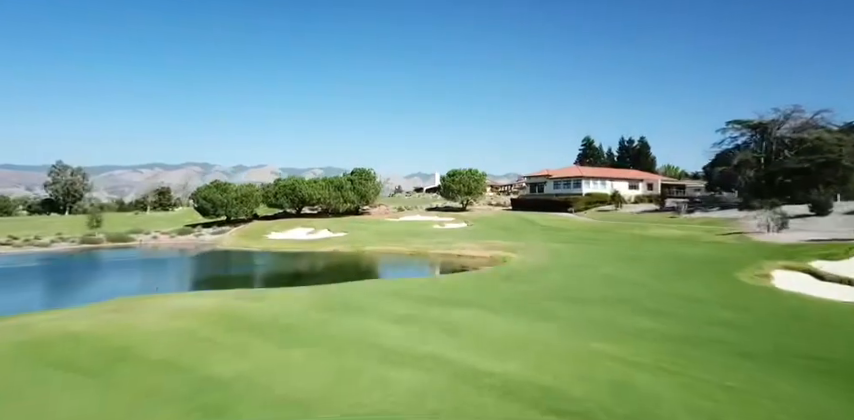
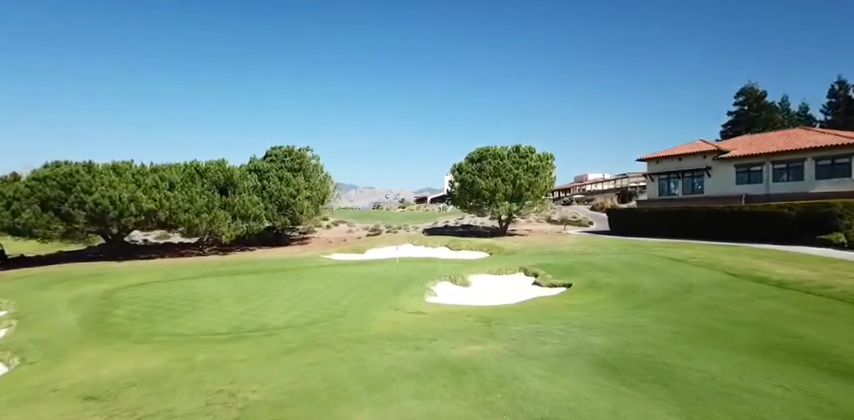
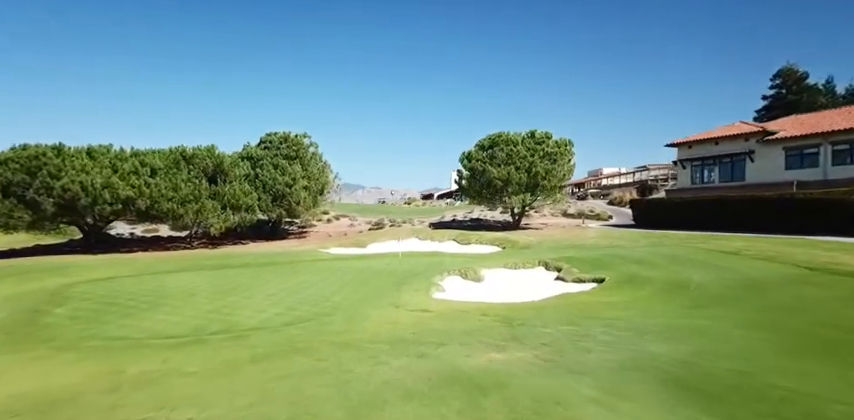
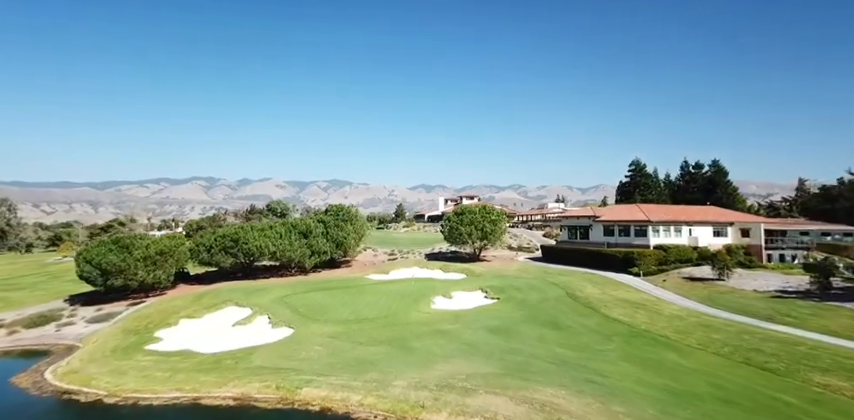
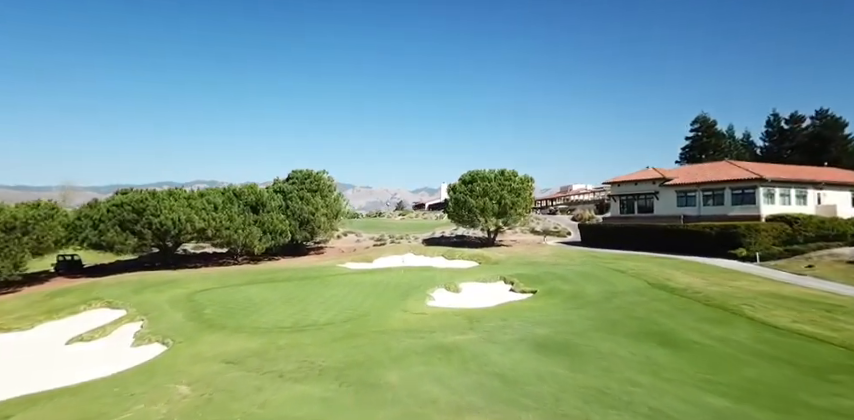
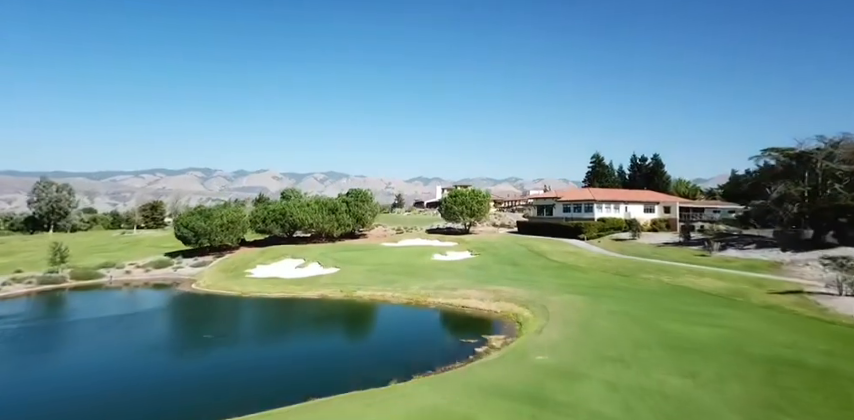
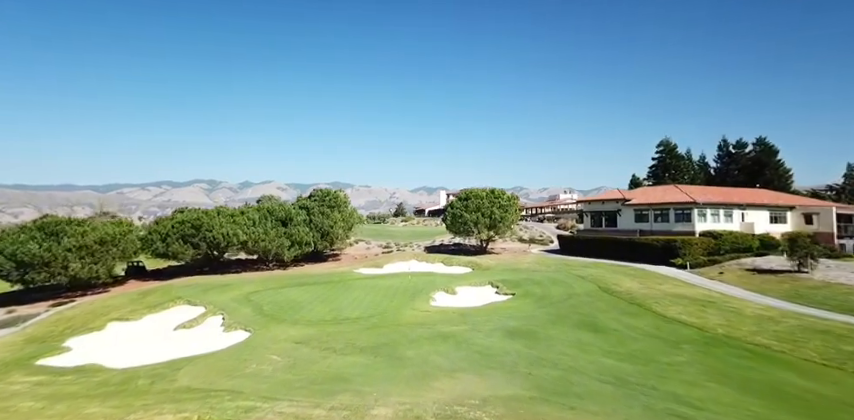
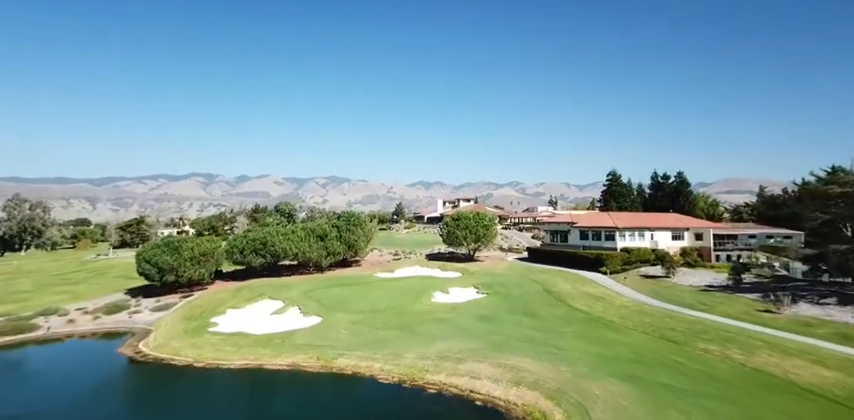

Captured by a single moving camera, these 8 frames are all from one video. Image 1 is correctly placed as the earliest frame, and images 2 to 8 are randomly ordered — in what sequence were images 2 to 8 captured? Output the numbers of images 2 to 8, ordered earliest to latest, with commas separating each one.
6, 8, 4, 7, 5, 2, 3
